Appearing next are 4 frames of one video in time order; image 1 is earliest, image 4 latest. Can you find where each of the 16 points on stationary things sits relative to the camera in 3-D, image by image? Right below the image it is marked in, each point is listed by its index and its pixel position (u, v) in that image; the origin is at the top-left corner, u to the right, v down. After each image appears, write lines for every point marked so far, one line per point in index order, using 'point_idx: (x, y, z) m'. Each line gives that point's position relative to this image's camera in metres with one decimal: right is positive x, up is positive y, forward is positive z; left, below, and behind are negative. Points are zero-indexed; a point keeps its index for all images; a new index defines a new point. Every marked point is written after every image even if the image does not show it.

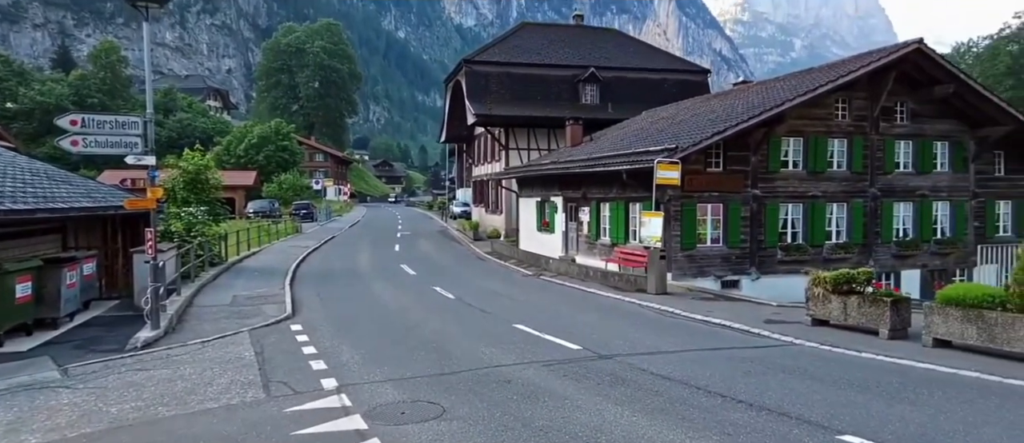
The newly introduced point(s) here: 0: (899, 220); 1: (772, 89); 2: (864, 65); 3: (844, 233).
0: (+10.2, 0.0, +17.7) m
1: (+6.9, +3.4, +17.7) m
2: (+8.5, +3.7, +16.1) m
3: (+8.6, -0.3, +17.2) m
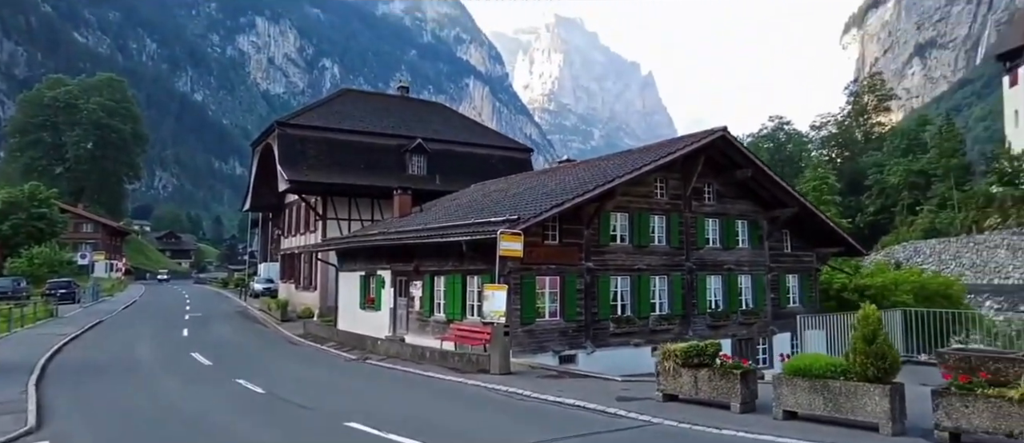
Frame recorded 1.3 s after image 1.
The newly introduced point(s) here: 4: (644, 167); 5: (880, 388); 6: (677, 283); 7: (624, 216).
0: (+5.6, -2.0, +18.6) m
1: (+2.4, +1.5, +18.1) m
2: (+4.3, +1.9, +17.0) m
3: (+4.1, -2.2, +17.7) m
4: (+3.3, +1.4, +16.4) m
5: (+4.5, -2.0, +8.2) m
6: (+4.5, -1.7, +17.9) m
7: (+3.0, +0.2, +17.2) m
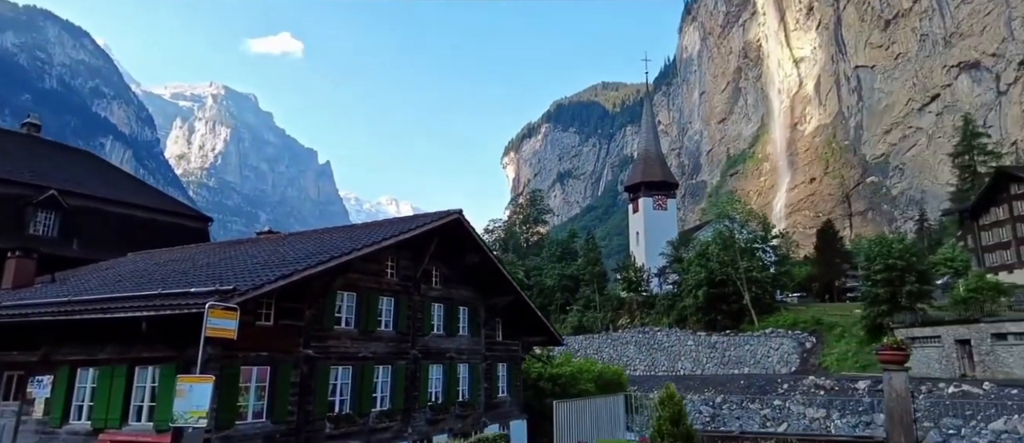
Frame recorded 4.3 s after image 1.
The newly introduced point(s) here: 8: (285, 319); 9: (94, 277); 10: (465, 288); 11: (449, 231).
0: (-2.1, -4.2, +17.2) m
1: (-4.5, -0.4, +15.7) m
2: (-2.3, -0.1, +15.8) m
3: (-2.9, -4.2, +15.6) m
4: (-2.9, -0.4, +14.6) m
5: (+2.0, -2.9, +7.6) m
6: (-2.7, -3.7, +16.1) m
7: (-3.7, -1.7, +15.1) m
8: (-4.5, -1.9, +13.2) m
9: (-10.6, -1.4, +16.8) m
10: (-1.4, -1.9, +18.9) m
11: (-1.7, -0.2, +17.3) m
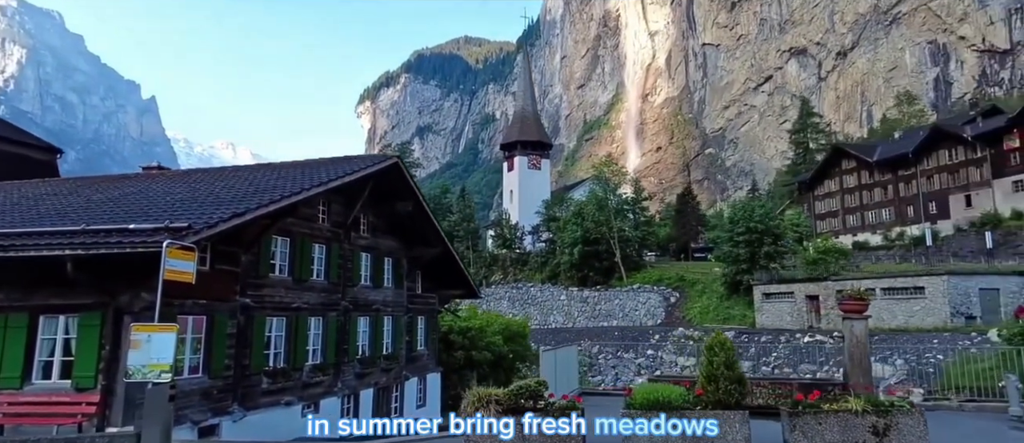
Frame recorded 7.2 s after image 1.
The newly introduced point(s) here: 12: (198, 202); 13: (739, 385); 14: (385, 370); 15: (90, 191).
0: (-3.8, -2.8, +16.3) m
1: (-5.6, +0.9, +14.1) m
2: (-3.4, +1.2, +14.6) m
3: (-4.2, -2.9, +14.5) m
4: (-3.8, +0.8, +13.4) m
5: (+2.5, -2.3, +7.8) m
6: (-4.1, -2.4, +15.0) m
7: (-4.7, -0.4, +13.7) m
8: (-5.0, -0.7, +11.7) m
9: (-11.8, +0.2, +13.8) m
10: (-3.3, -0.4, +17.9) m
11: (-3.2, +1.2, +16.2) m
12: (-5.6, +0.4, +11.9) m
13: (+2.5, -2.1, +8.0) m
14: (-3.3, -3.9, +17.3) m
15: (-8.8, +0.7, +14.1) m
